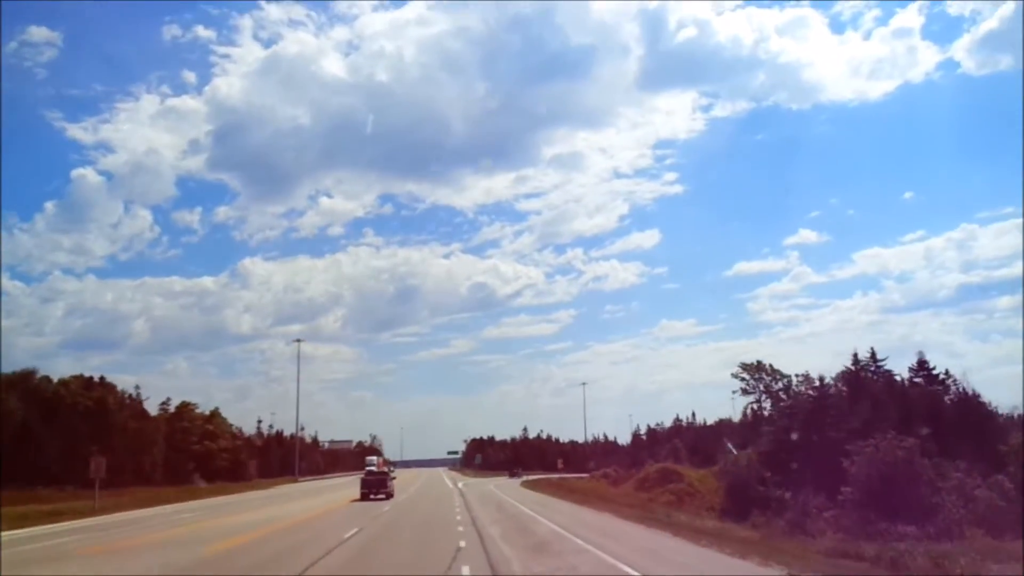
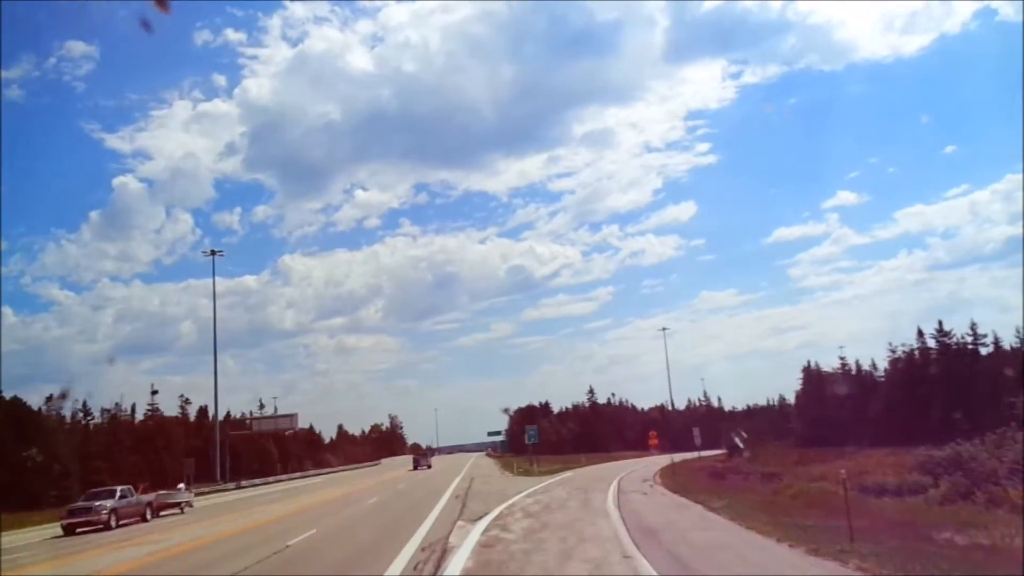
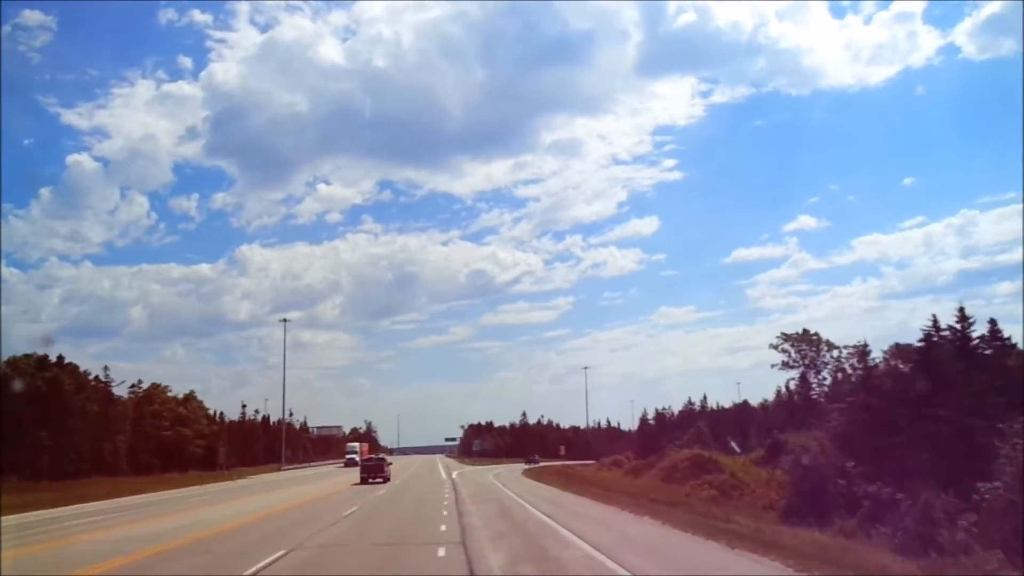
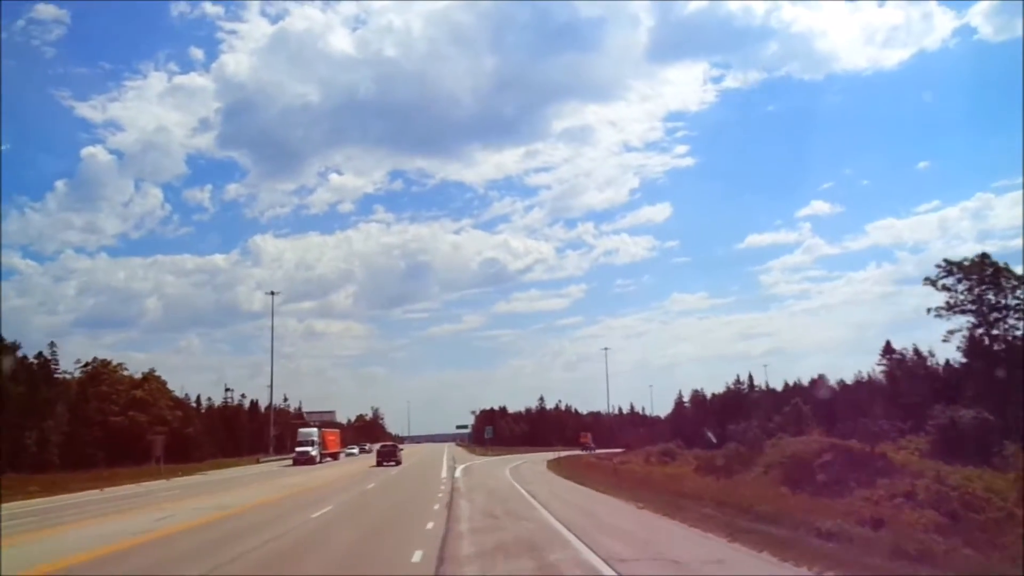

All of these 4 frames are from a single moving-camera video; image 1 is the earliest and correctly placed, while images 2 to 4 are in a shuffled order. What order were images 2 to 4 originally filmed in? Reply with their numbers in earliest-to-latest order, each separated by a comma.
3, 4, 2
